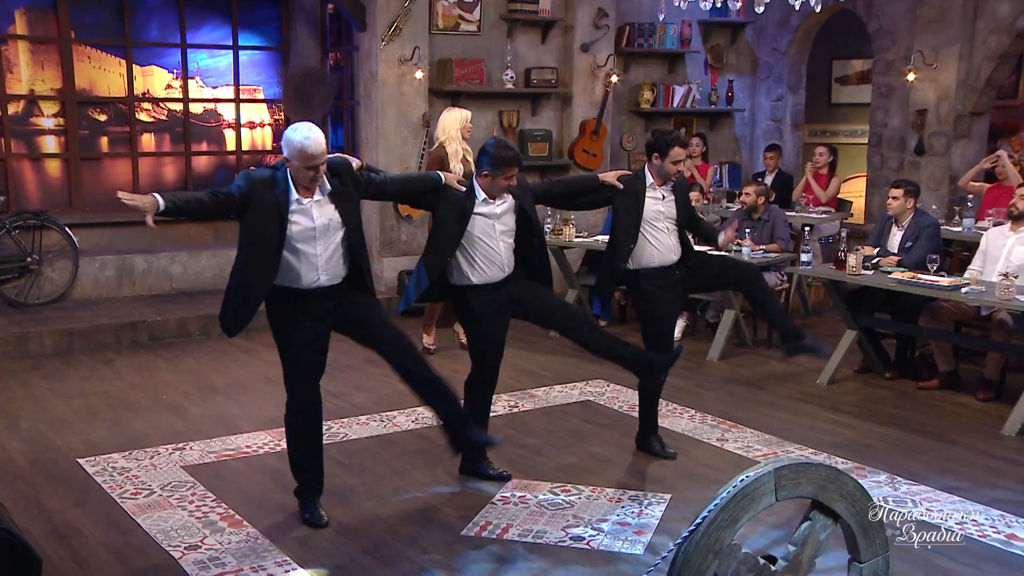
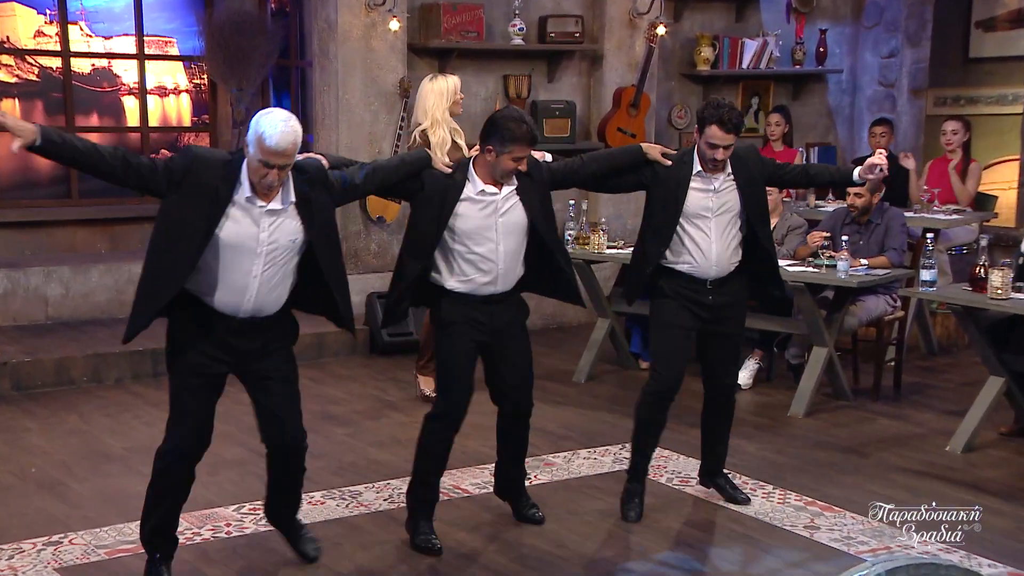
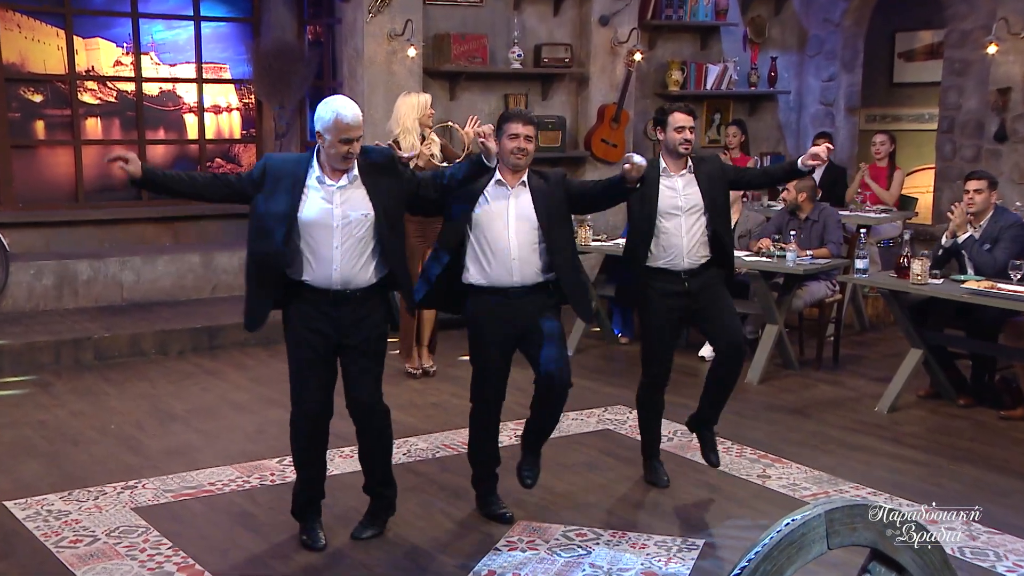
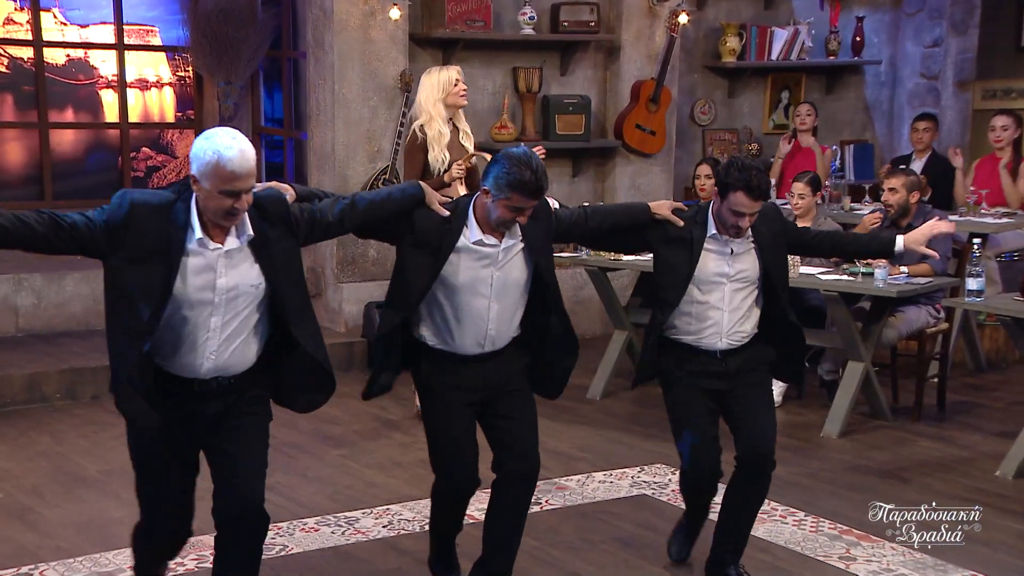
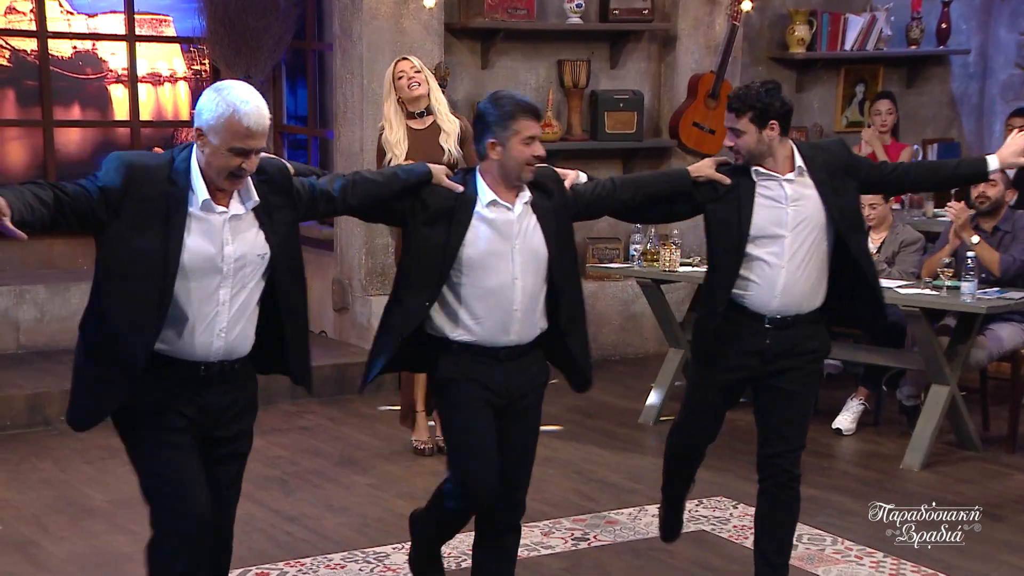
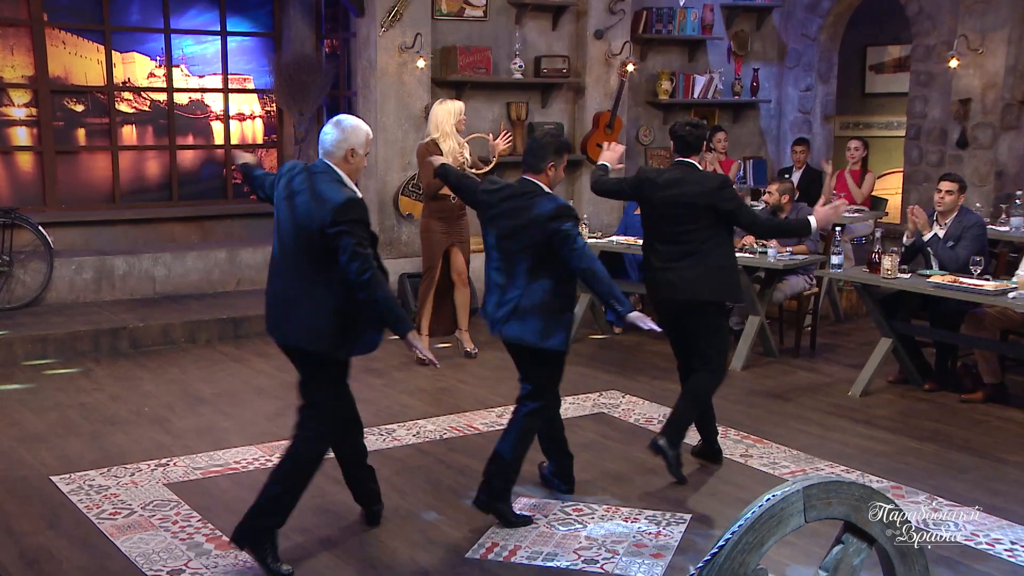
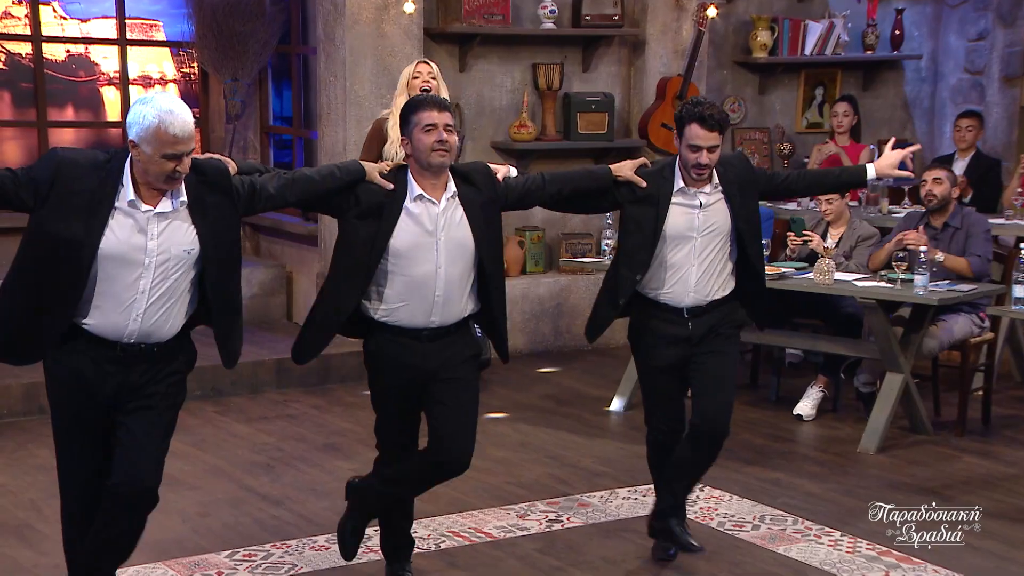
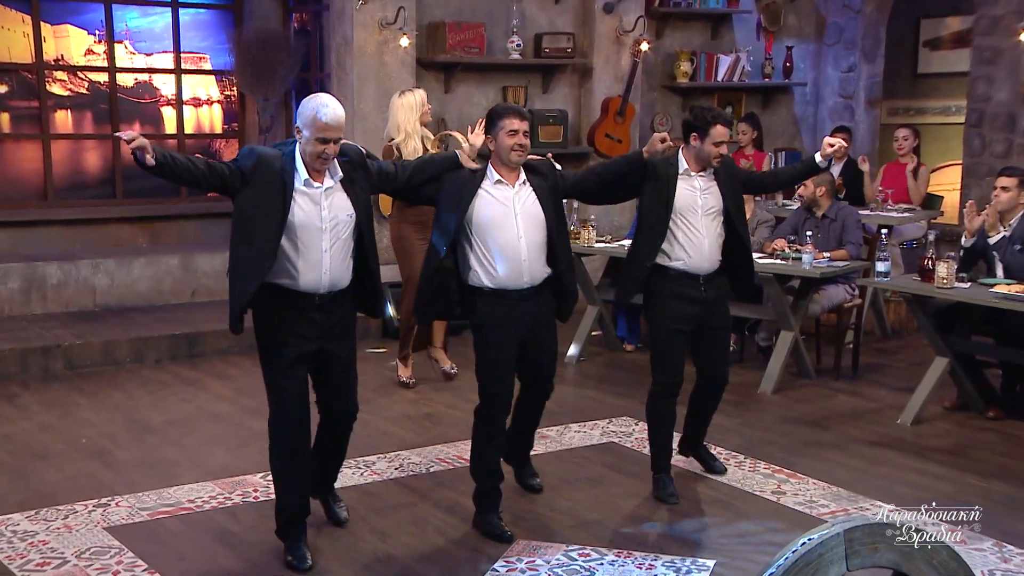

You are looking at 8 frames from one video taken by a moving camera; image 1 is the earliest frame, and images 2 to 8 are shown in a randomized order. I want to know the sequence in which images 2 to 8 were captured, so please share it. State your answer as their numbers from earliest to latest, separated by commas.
6, 3, 8, 2, 4, 7, 5
